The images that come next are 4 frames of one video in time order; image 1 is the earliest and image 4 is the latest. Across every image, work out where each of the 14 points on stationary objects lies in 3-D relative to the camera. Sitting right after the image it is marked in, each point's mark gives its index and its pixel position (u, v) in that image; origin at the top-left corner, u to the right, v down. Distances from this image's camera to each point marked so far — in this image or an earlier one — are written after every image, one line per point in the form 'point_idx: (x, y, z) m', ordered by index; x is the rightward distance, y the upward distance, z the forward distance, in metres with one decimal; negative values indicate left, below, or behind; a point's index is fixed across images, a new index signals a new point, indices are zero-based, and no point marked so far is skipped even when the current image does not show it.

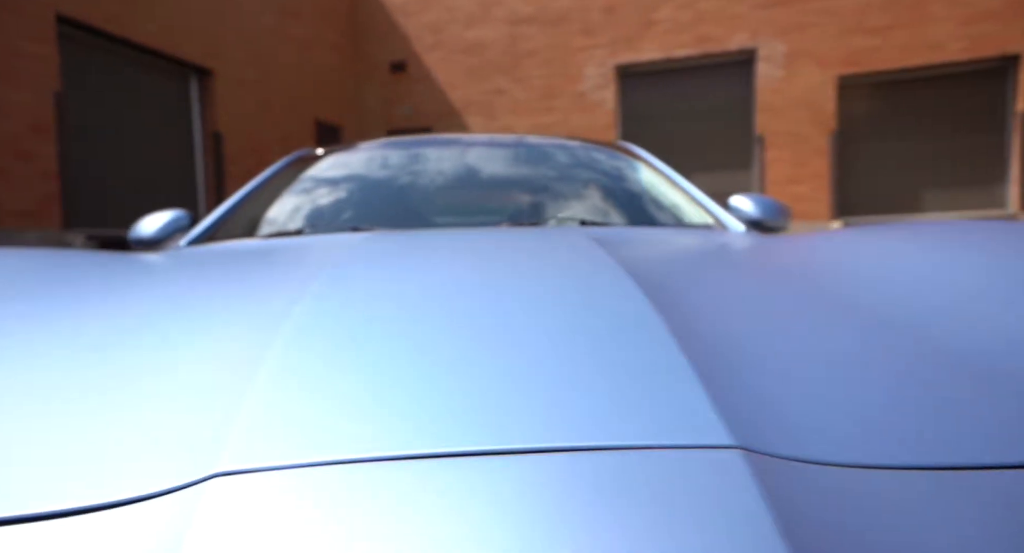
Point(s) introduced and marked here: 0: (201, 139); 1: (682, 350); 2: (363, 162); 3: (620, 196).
0: (-3.8, +1.6, +8.6) m
1: (+0.2, -0.1, +0.7) m
2: (-0.6, +0.4, +2.7) m
3: (+0.4, +0.3, +2.5) m
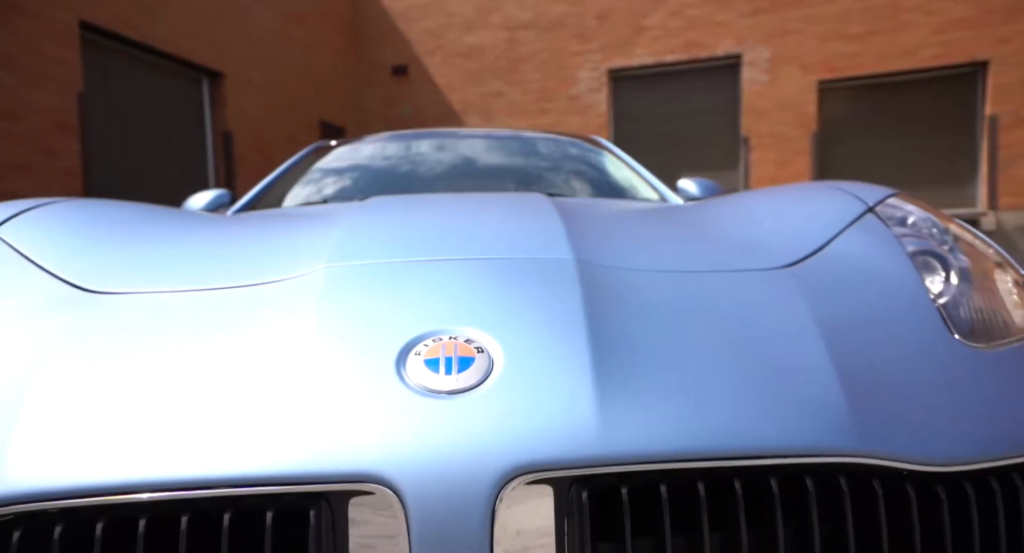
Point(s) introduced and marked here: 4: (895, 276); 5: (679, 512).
0: (-3.9, +1.8, +9.2) m
1: (+0.1, +0.1, +1.3) m
2: (-0.7, +0.6, +3.3) m
3: (+0.4, +0.4, +3.1) m
4: (+0.6, 0.0, +1.2) m
5: (+0.2, -0.2, +0.8) m
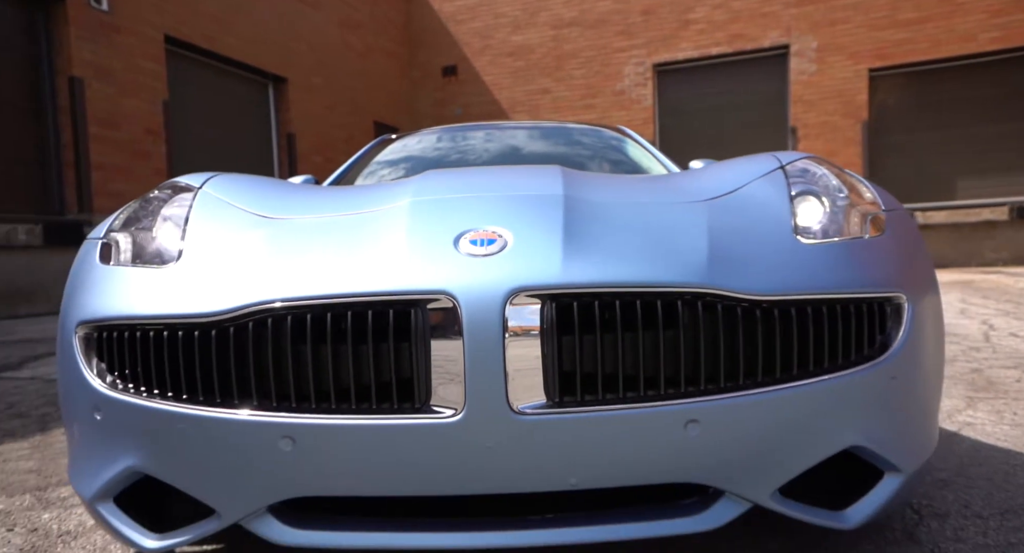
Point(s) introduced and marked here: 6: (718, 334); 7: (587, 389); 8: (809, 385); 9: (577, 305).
0: (-3.3, +1.9, +9.9) m
1: (+0.1, +0.2, +1.8) m
2: (-0.5, +0.7, +3.8) m
3: (+0.5, +0.6, +3.6) m
4: (+0.6, +0.2, +1.6) m
5: (+0.2, -0.1, +1.3) m
6: (+0.4, -0.1, +1.3) m
7: (+0.1, -0.2, +1.3) m
8: (+0.6, -0.2, +1.4) m
9: (+0.1, -0.1, +1.3) m
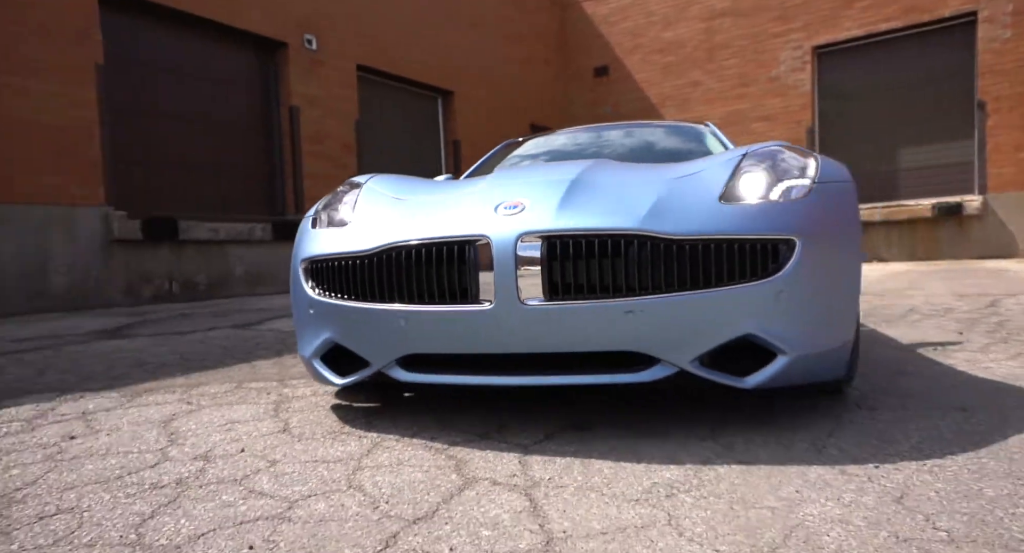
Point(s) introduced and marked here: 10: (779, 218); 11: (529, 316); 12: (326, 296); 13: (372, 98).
0: (-1.1, +2.1, +11.4) m
1: (+0.3, +0.4, +2.7) m
2: (+0.2, +0.9, +4.8) m
3: (+1.1, +0.8, +4.3) m
4: (+0.7, +0.3, +2.4) m
5: (+0.2, +0.1, +2.2) m
6: (+0.4, 0.0, +2.2) m
7: (+0.2, -0.1, +2.2) m
8: (+0.6, -0.1, +2.2) m
9: (+0.2, +0.1, +2.2) m
10: (+0.8, +0.2, +2.2) m
11: (+0.1, -0.1, +2.2) m
12: (-0.7, -0.1, +2.5) m
13: (-2.0, +2.5, +10.0) m
